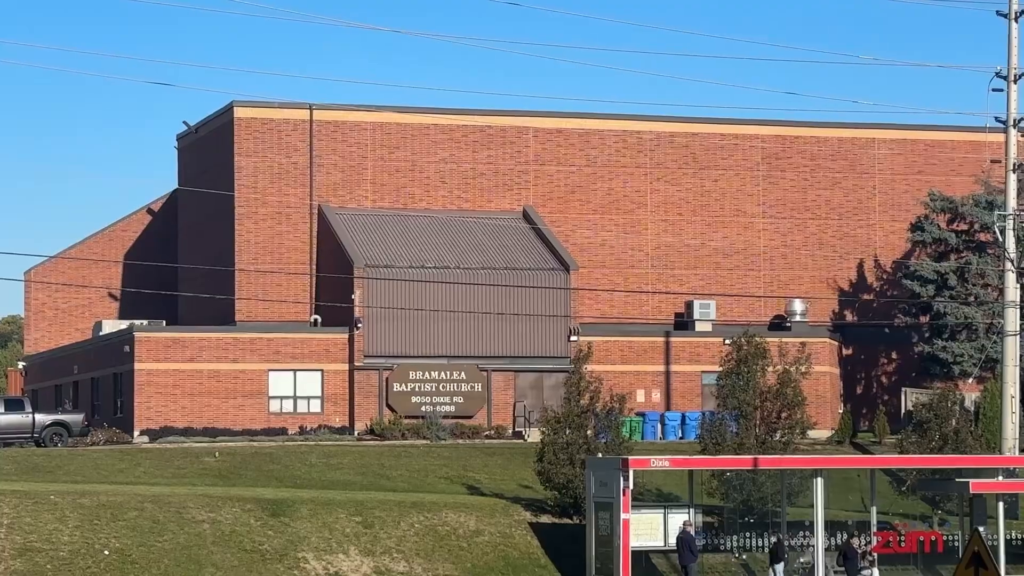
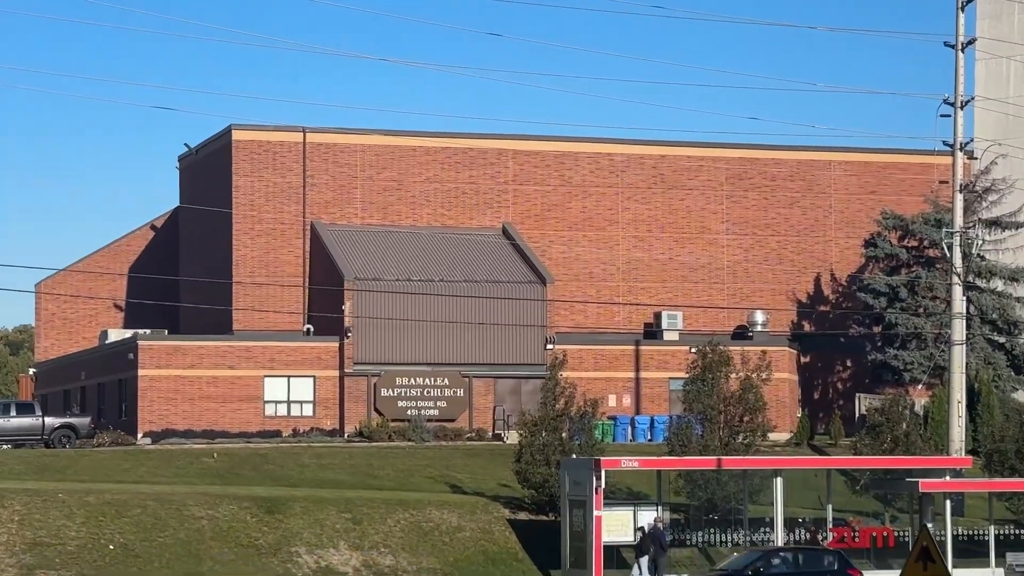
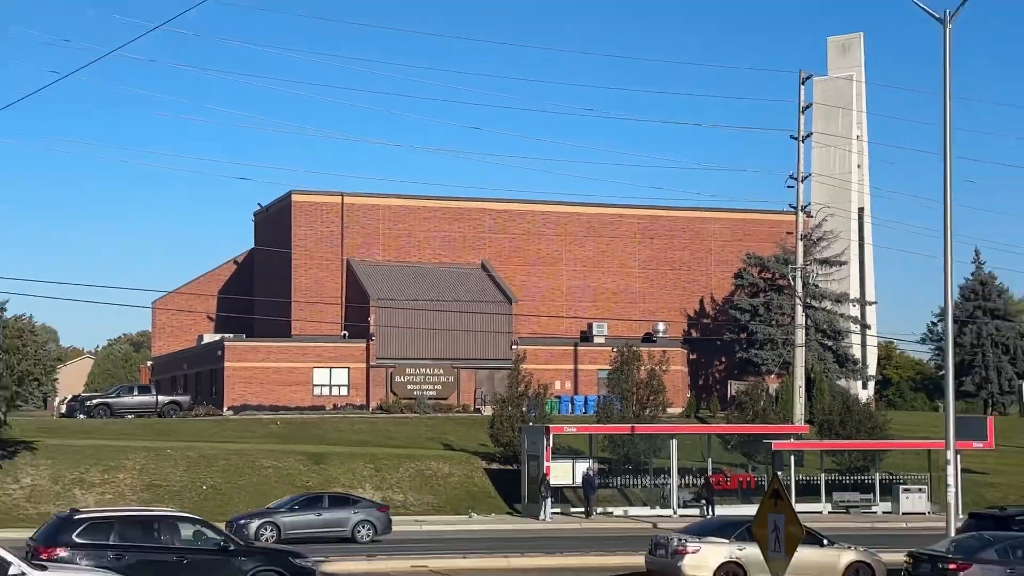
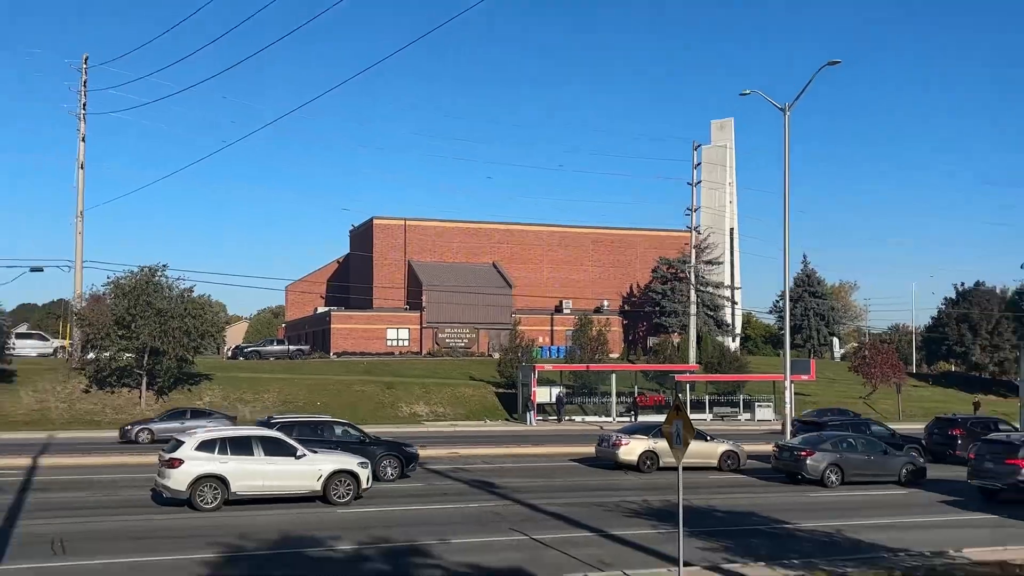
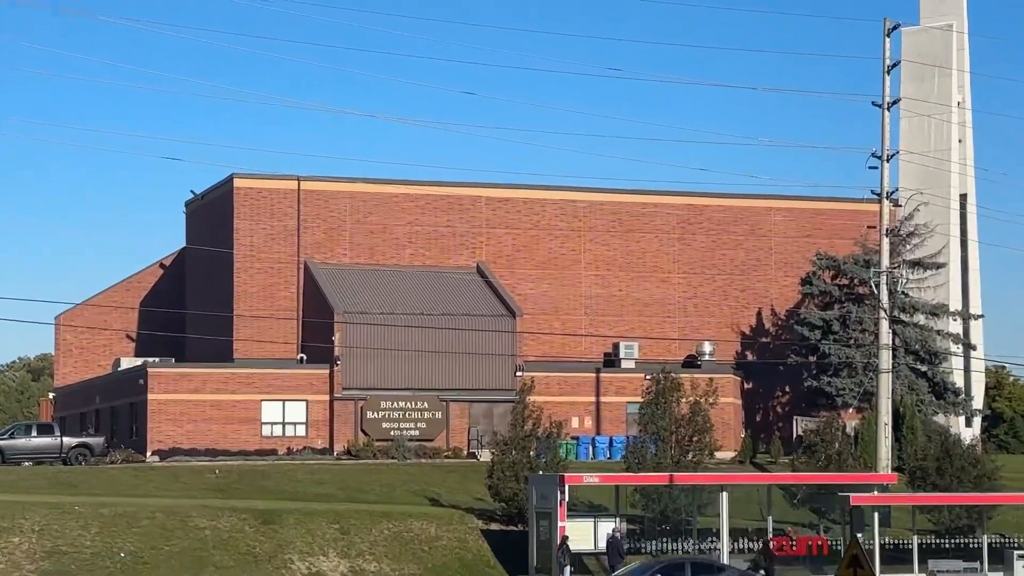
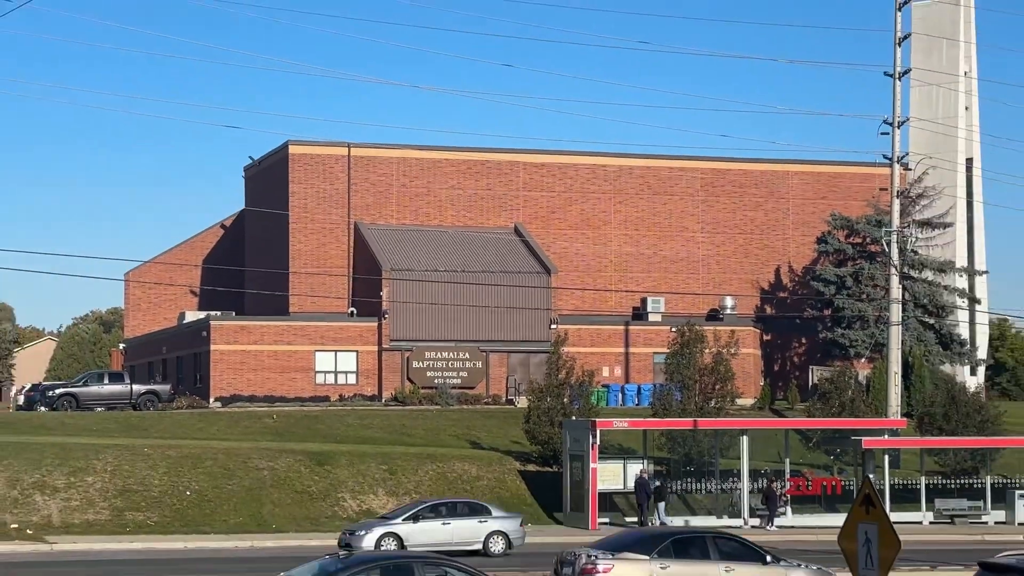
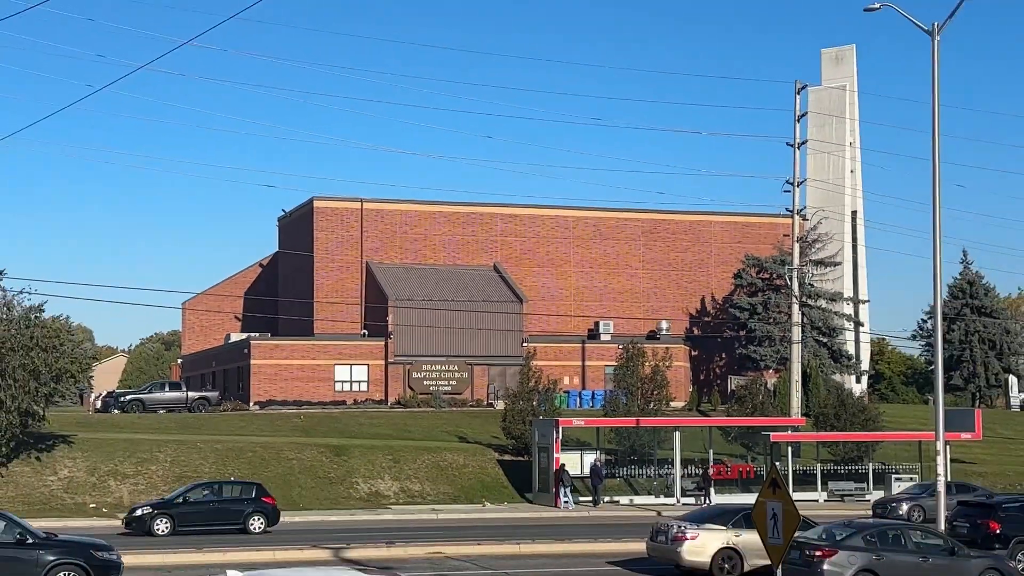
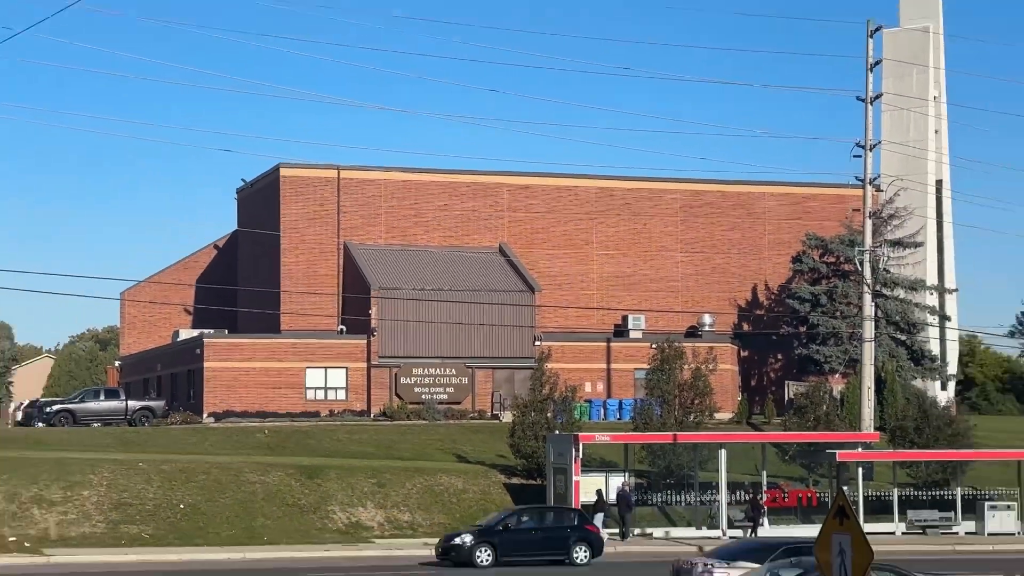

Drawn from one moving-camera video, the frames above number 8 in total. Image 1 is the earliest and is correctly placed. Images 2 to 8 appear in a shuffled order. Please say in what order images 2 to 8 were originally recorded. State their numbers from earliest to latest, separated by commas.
6, 2, 8, 7, 5, 3, 4
